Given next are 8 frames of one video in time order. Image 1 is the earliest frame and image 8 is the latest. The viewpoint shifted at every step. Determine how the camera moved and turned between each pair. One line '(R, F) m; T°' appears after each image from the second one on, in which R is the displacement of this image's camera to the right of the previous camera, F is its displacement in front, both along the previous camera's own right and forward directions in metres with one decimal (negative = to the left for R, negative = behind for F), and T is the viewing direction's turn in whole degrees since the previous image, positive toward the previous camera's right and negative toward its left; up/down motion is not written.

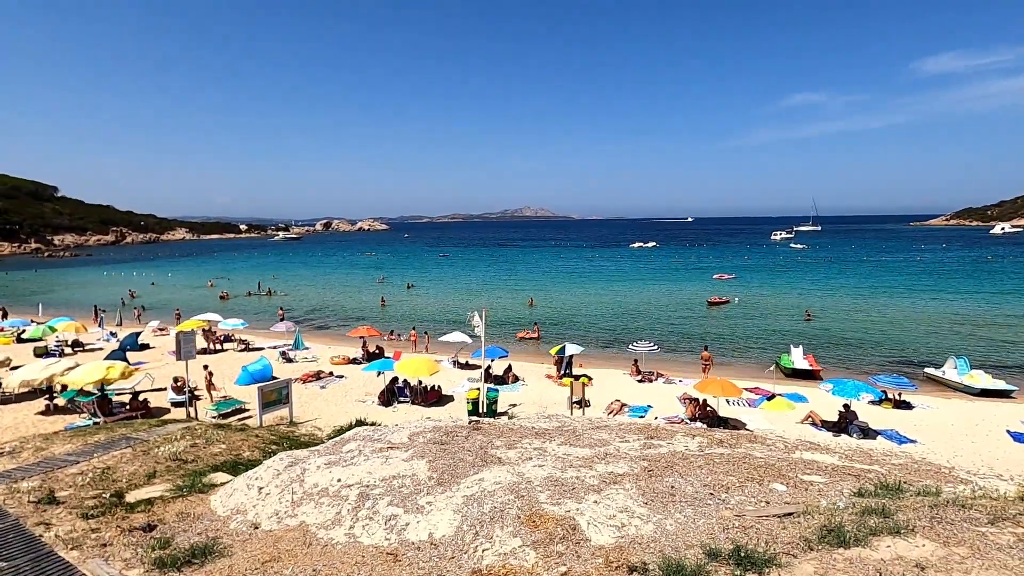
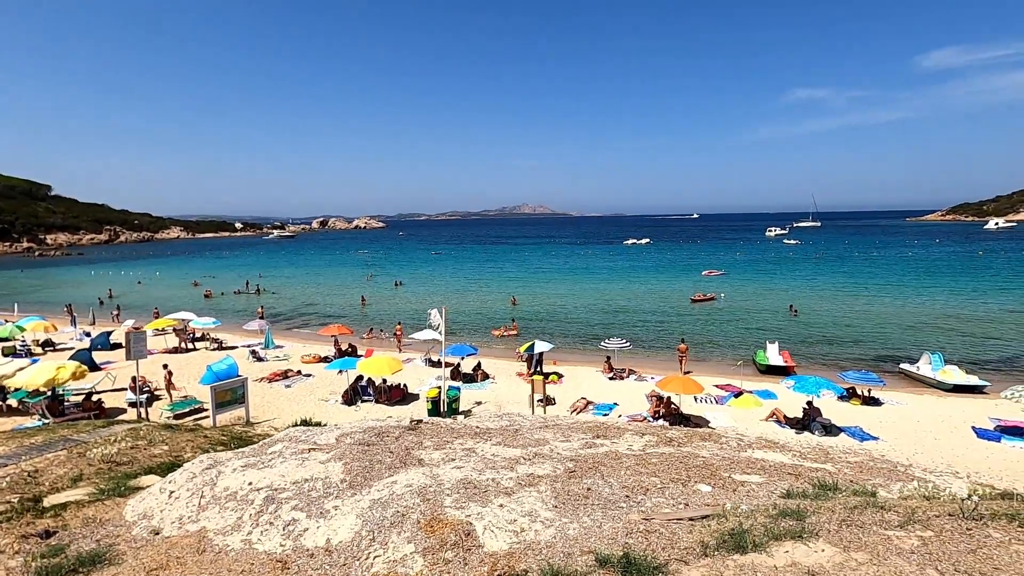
(+1.1, +0.3) m; 0°
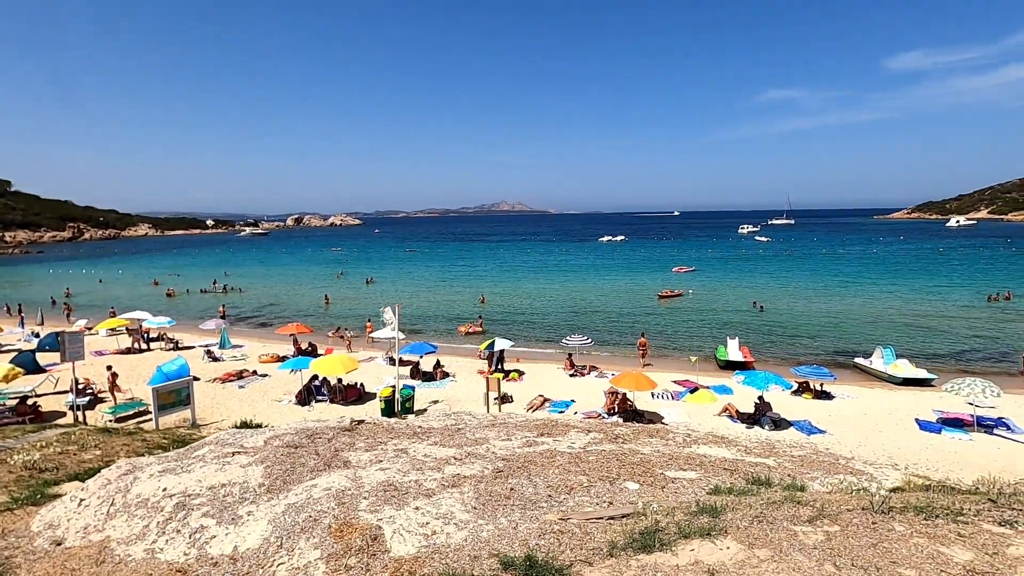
(+0.7, +0.1) m; +2°
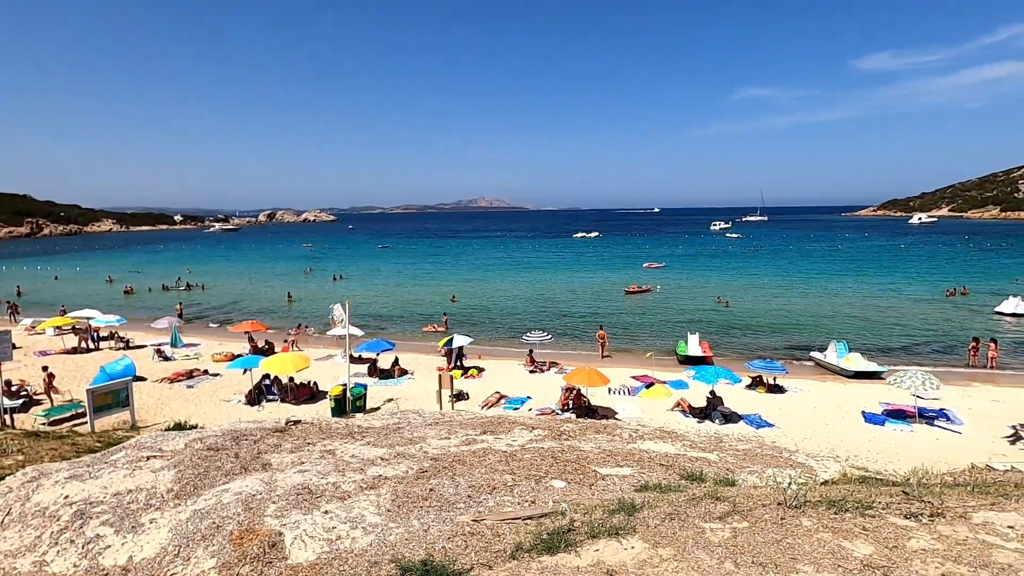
(+0.7, +0.2) m; +2°
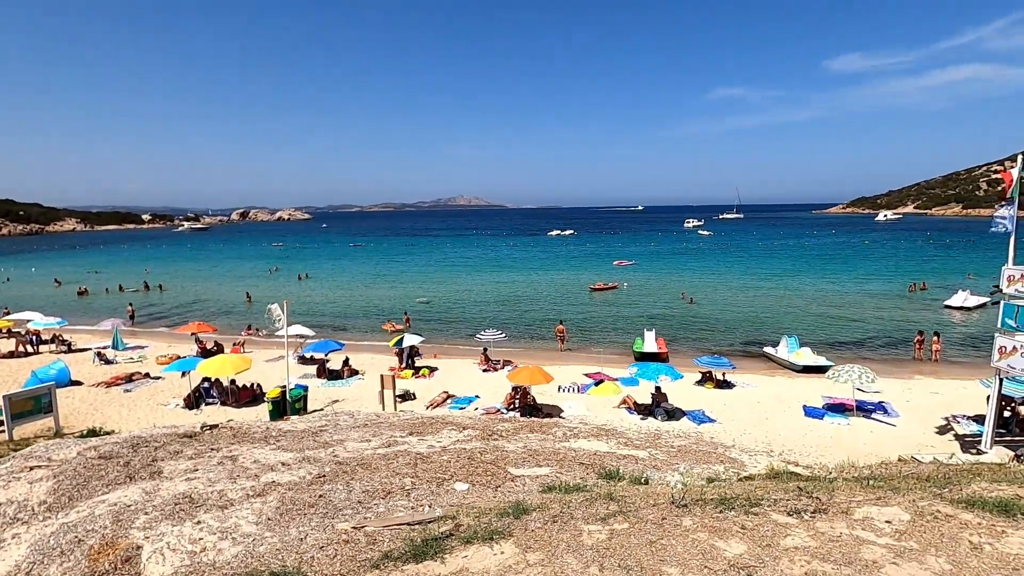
(+1.0, +0.2) m; +2°
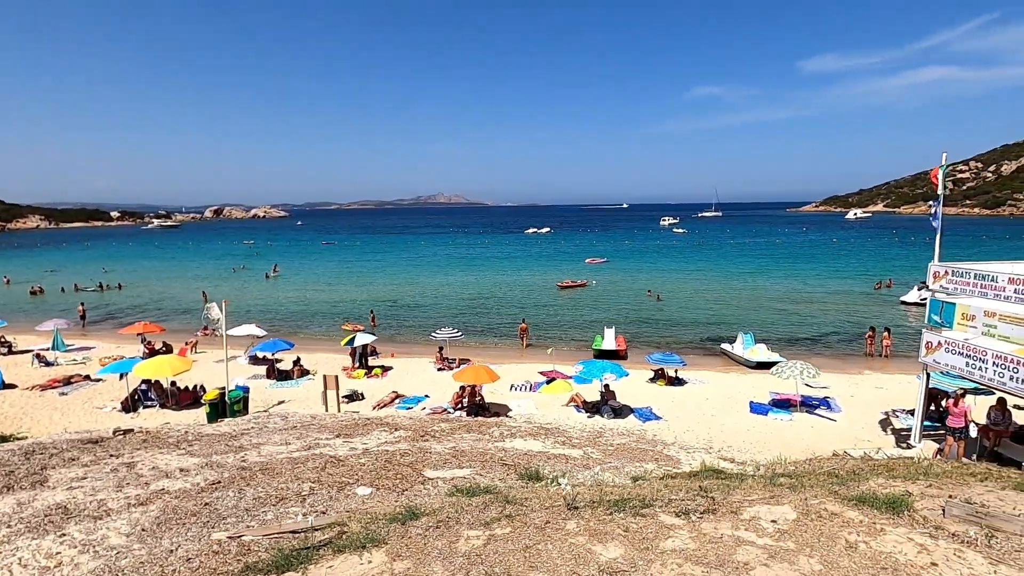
(+1.0, +0.2) m; +2°
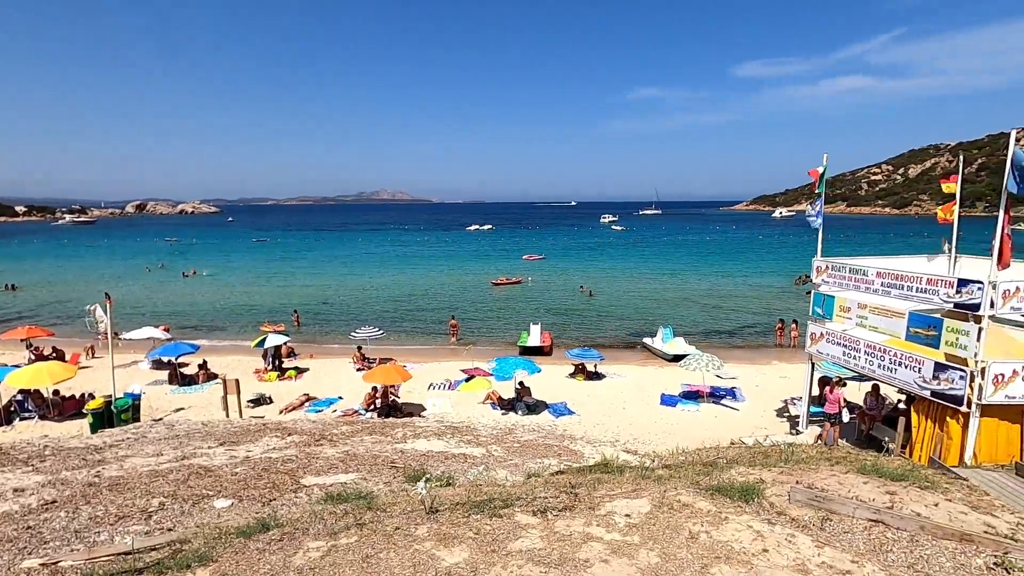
(+0.9, +0.1) m; +6°
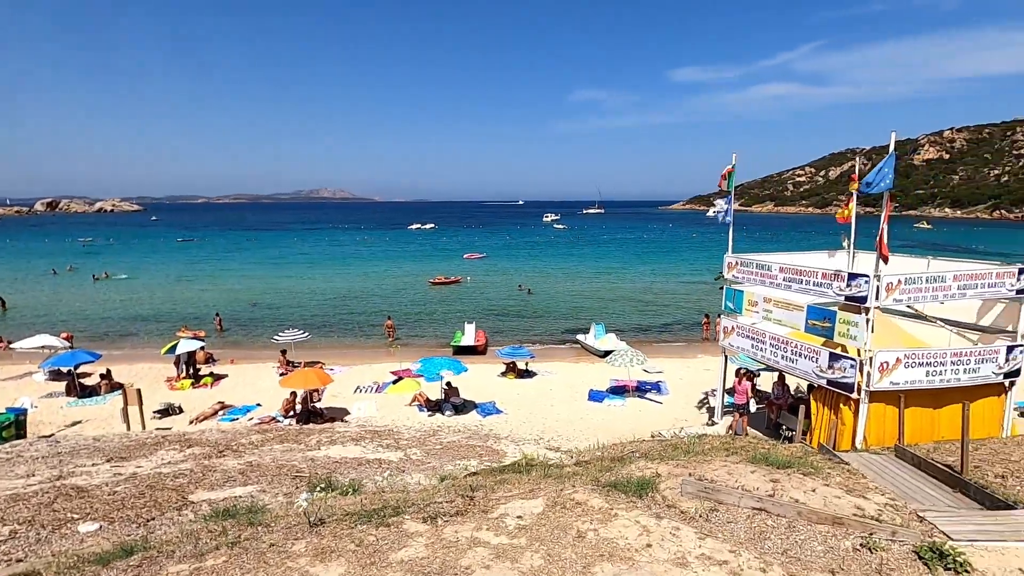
(+0.6, +0.1) m; +6°
